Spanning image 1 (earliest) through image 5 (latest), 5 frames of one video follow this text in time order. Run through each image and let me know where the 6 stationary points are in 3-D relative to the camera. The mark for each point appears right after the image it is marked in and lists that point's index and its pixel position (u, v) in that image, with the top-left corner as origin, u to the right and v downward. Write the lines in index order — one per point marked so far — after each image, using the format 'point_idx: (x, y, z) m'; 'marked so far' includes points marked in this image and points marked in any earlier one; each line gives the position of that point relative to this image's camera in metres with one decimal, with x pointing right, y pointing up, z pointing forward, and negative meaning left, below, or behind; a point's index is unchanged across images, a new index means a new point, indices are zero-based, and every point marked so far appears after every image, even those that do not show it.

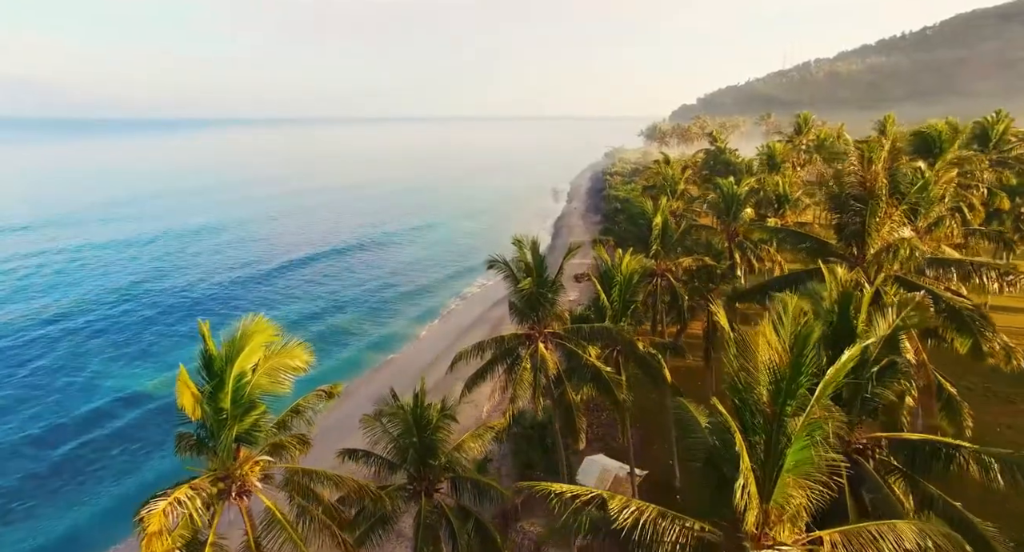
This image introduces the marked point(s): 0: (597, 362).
0: (+2.1, -2.2, +14.2) m
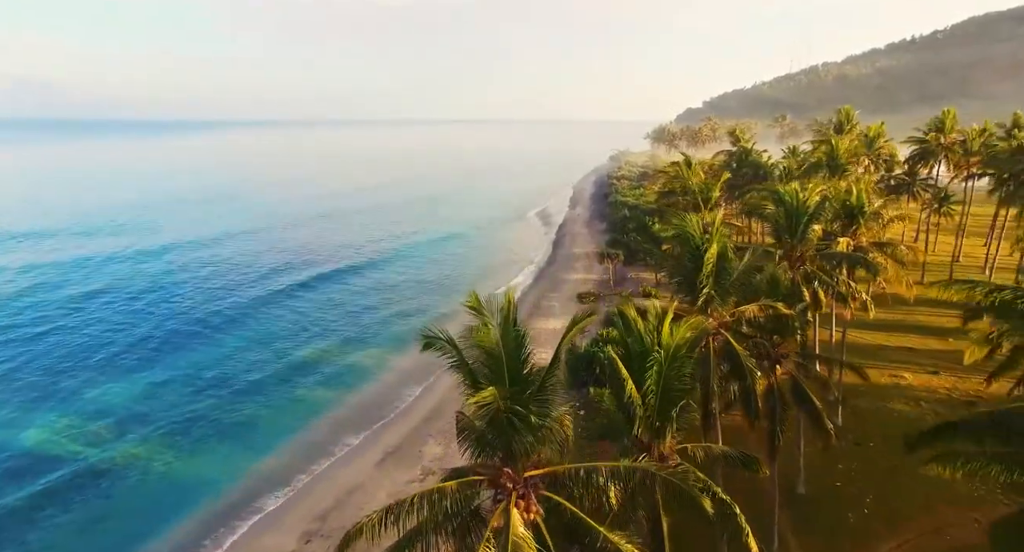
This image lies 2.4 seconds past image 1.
0: (+1.4, -3.4, +7.3) m
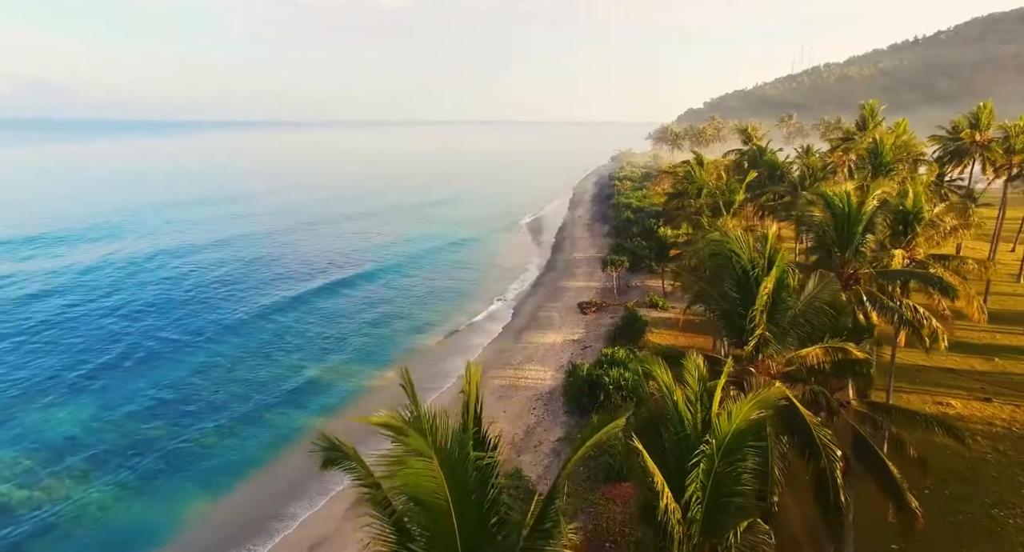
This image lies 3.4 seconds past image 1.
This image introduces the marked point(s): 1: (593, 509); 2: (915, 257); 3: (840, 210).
0: (+1.1, -3.9, +4.0) m
1: (+2.7, -7.8, +19.2) m
2: (+12.1, +0.6, +17.2) m
3: (+8.7, +1.8, +15.1) m
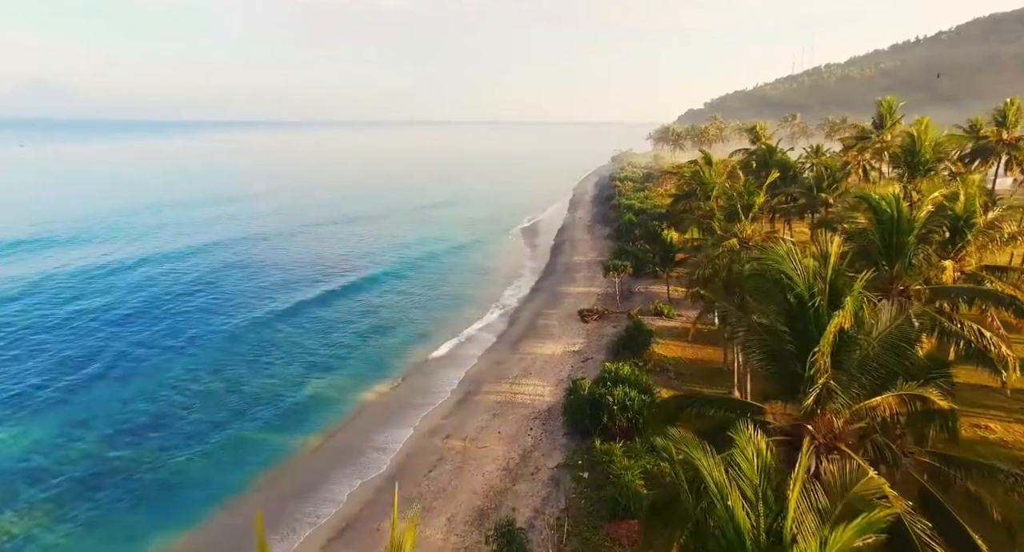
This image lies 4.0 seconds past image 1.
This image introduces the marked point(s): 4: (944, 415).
0: (+0.9, -4.3, +1.8) m
1: (+2.5, -8.2, +17.0) m
2: (+11.9, +0.2, +15.0) m
3: (+8.5, +1.4, +12.9) m
4: (+6.3, -1.9, +8.5) m
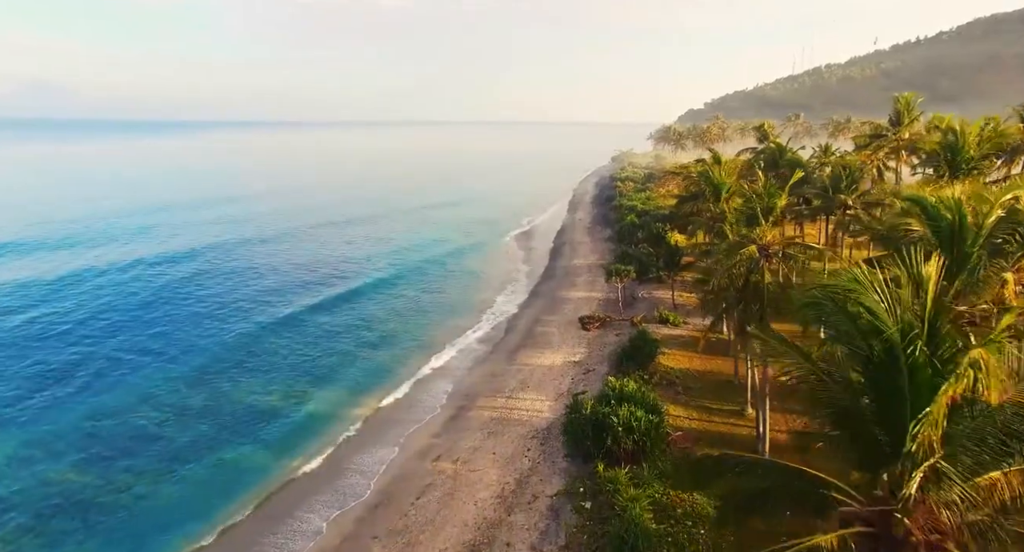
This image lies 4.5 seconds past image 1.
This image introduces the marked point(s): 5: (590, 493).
0: (+0.8, -4.6, -0.1) m
1: (+2.3, -8.5, +15.1) m
2: (+11.8, -0.1, +13.1) m
3: (+8.3, +1.0, +11.0) m
4: (+6.2, -2.3, +6.6) m
5: (+2.7, -7.4, +19.3) m
